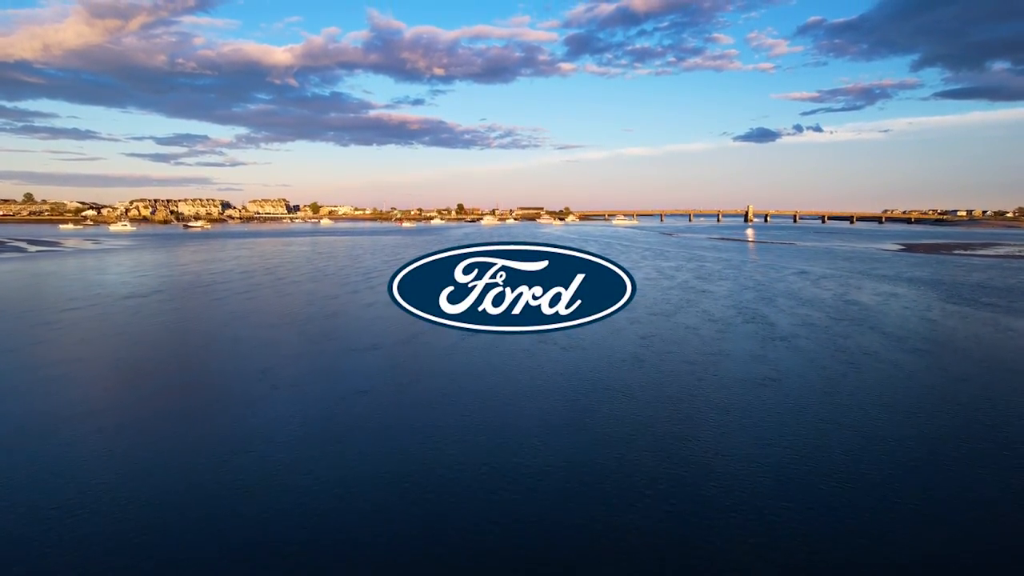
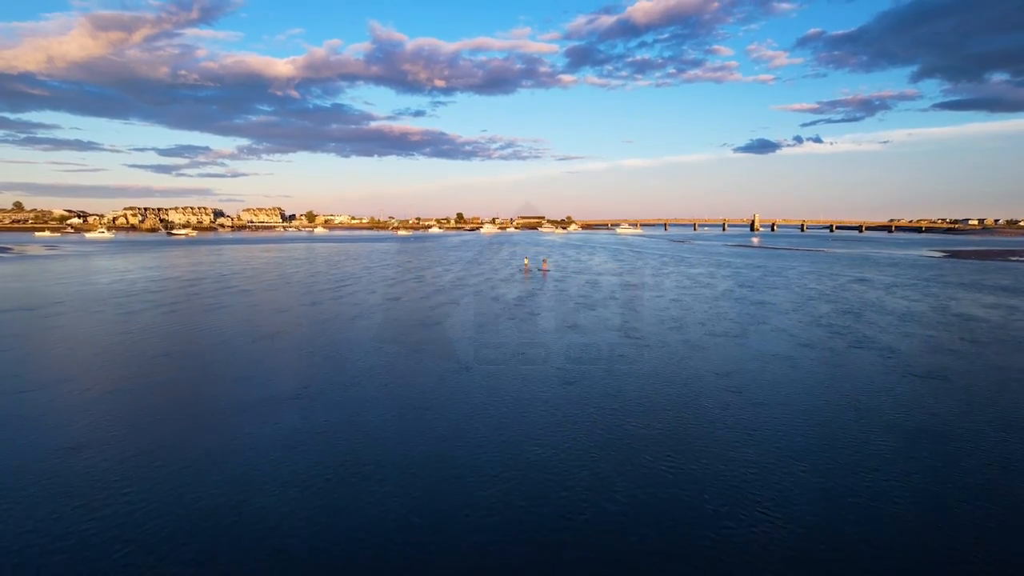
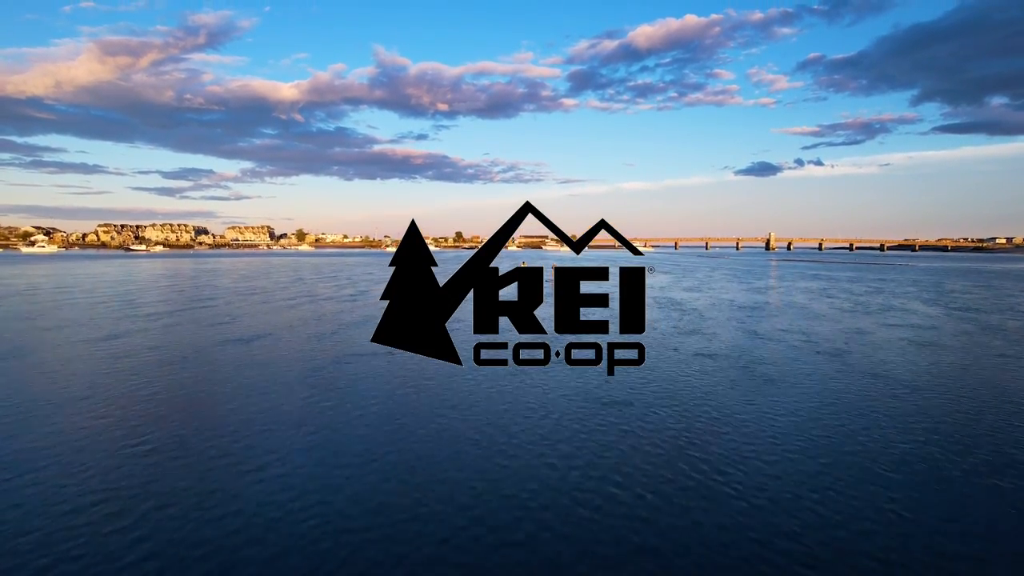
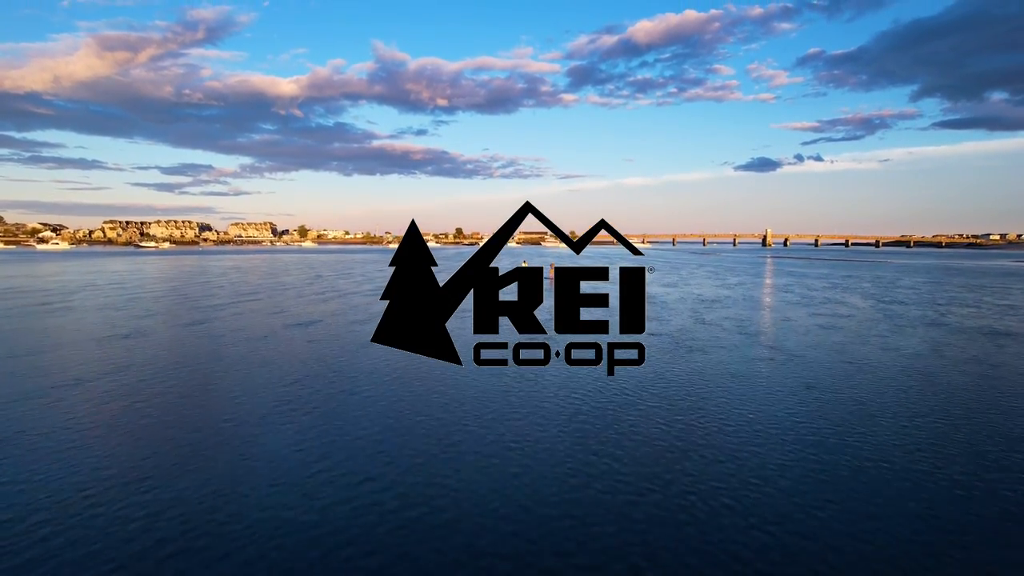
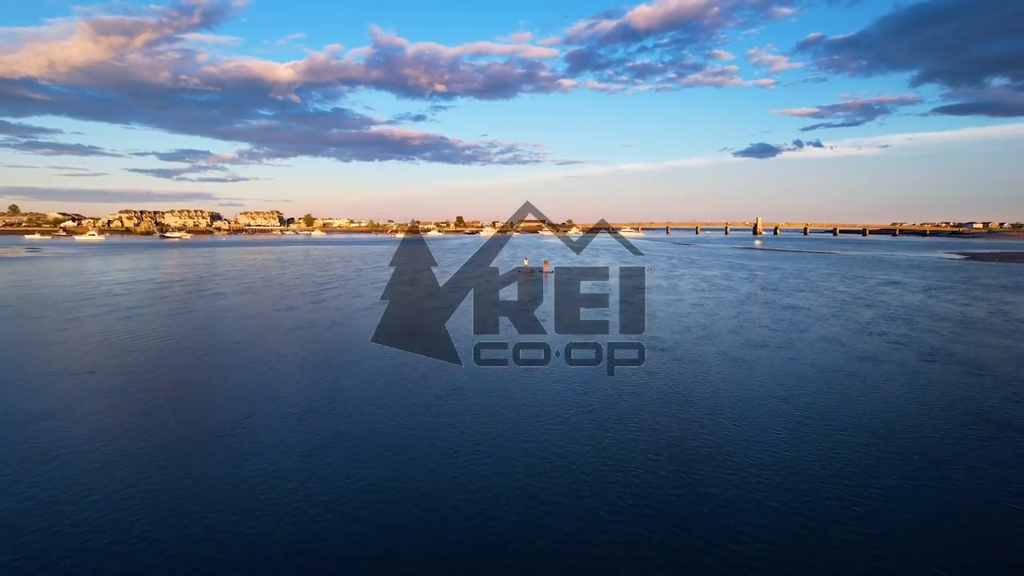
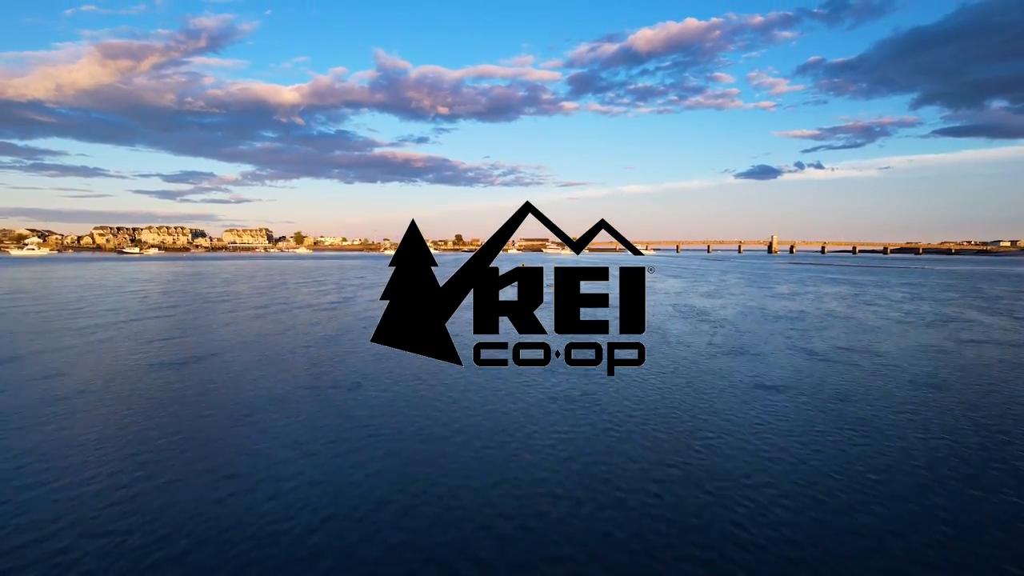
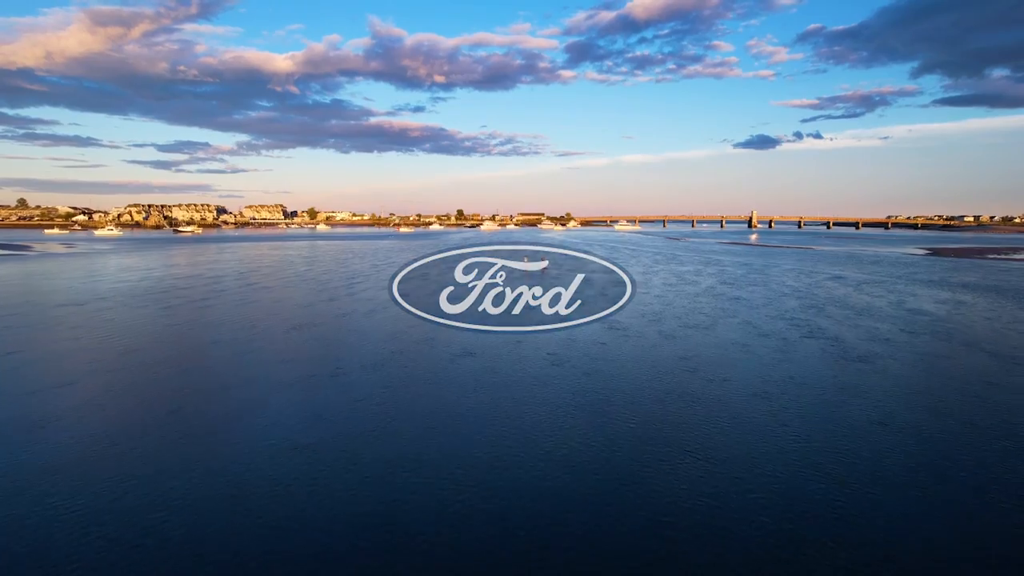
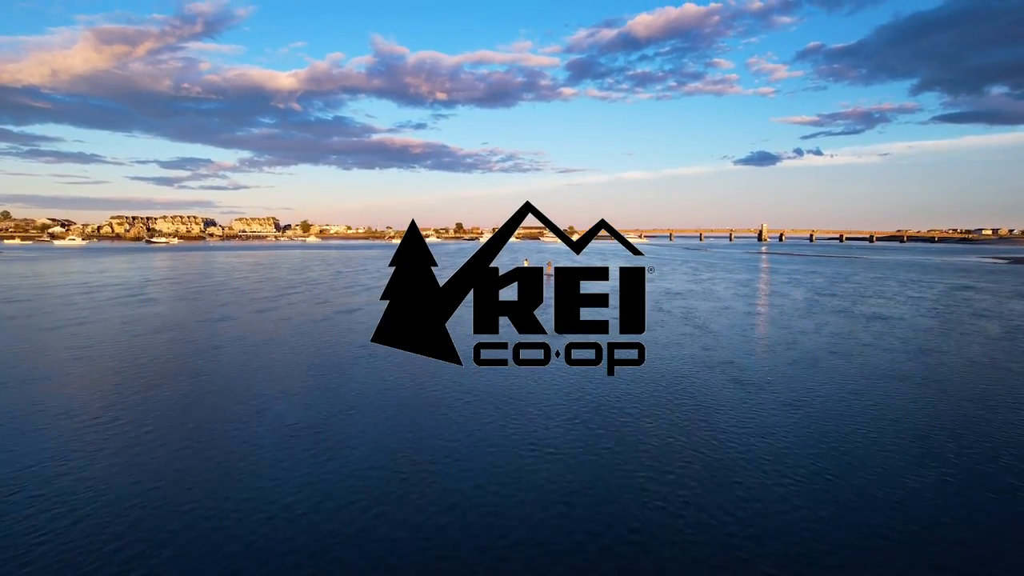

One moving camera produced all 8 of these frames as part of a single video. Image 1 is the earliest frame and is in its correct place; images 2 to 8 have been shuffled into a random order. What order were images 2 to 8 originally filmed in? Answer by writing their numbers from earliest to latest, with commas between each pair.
7, 2, 5, 8, 4, 3, 6
